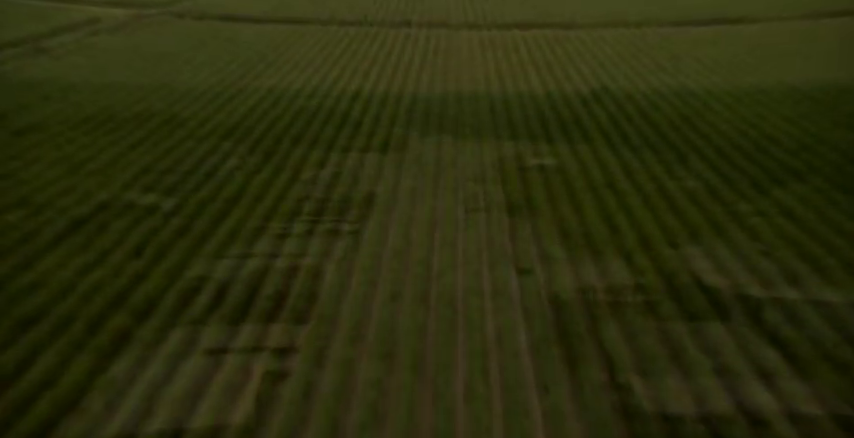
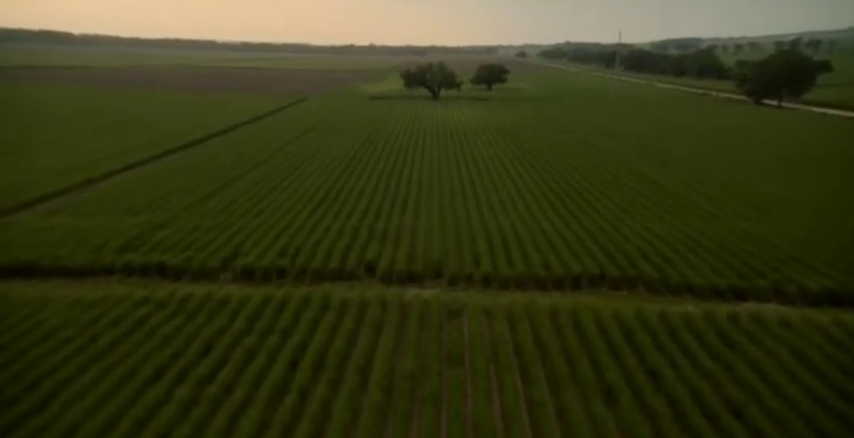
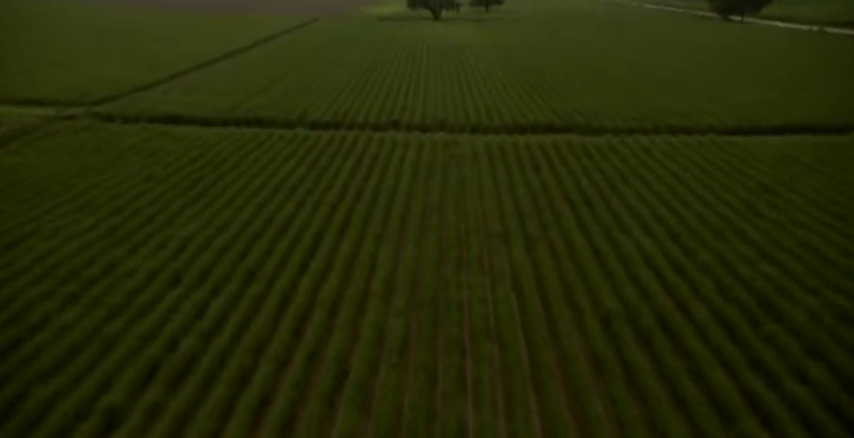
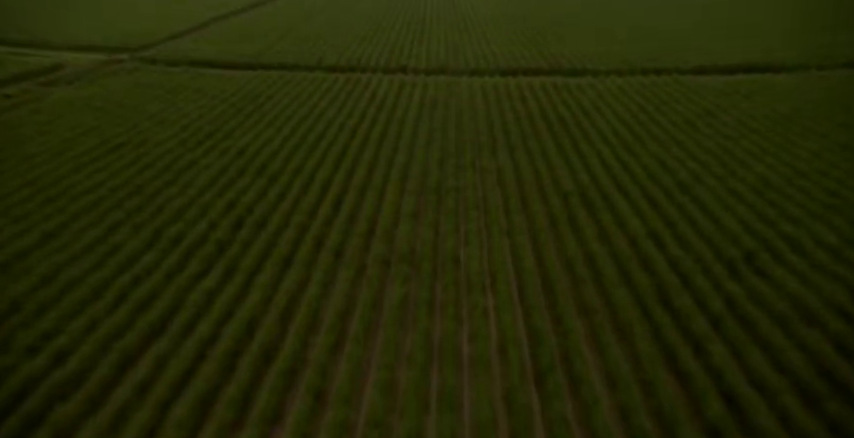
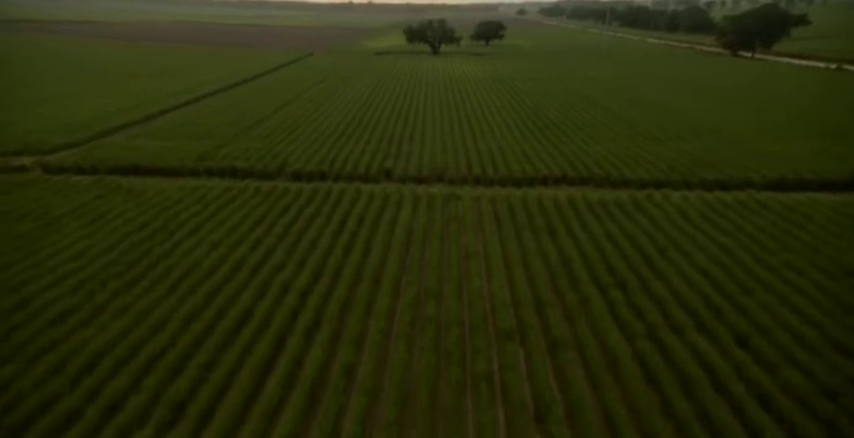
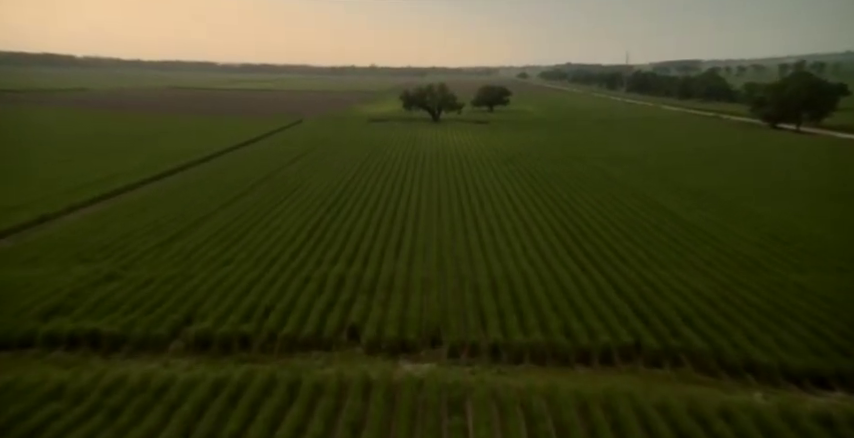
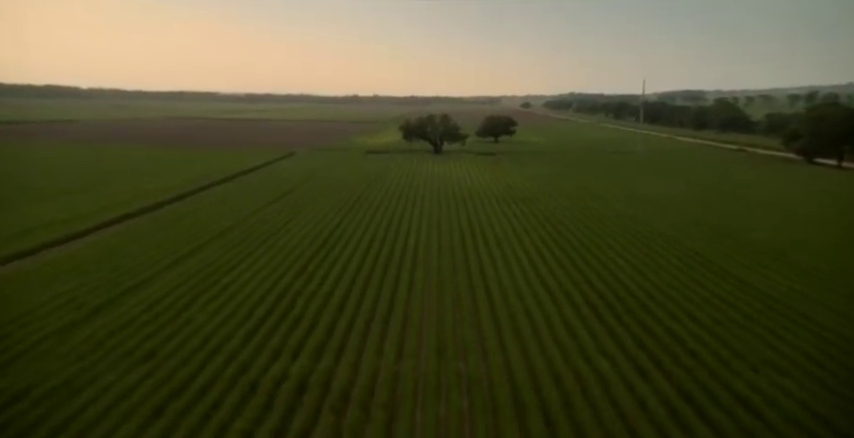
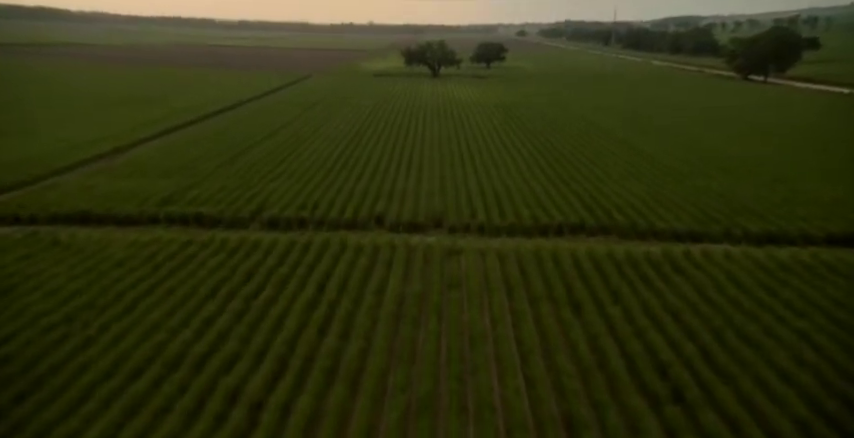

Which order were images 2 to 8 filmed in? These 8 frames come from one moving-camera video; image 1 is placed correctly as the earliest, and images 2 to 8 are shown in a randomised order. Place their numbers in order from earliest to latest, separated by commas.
4, 3, 5, 8, 2, 6, 7
